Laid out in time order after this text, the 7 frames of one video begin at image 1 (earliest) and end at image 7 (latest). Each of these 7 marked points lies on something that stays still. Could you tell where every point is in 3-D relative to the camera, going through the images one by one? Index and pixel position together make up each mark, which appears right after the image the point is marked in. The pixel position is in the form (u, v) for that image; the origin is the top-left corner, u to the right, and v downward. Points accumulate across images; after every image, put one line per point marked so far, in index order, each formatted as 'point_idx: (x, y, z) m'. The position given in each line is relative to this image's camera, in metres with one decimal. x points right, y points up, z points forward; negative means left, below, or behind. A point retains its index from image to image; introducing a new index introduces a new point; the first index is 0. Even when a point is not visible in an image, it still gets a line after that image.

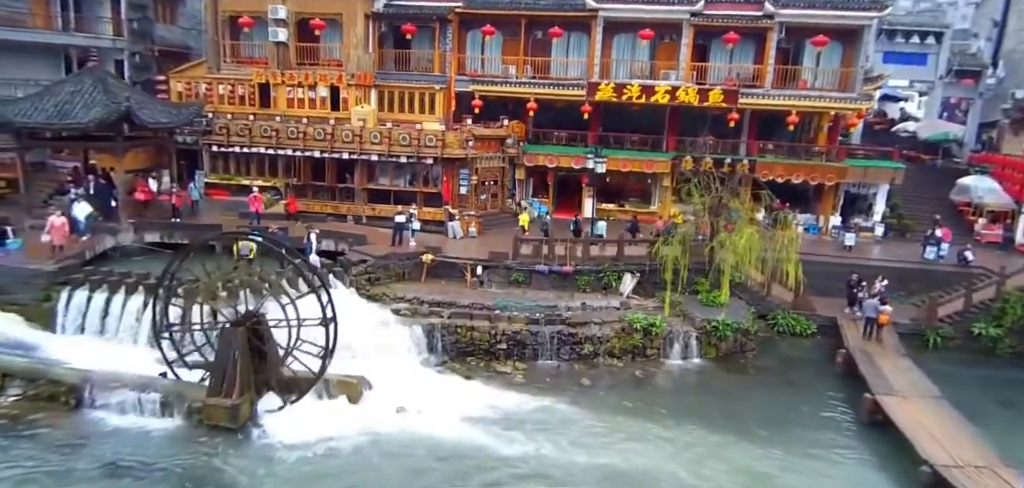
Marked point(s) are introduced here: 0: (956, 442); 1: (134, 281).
0: (+10.3, -4.6, +14.9) m
1: (-11.0, -1.1, +18.4) m
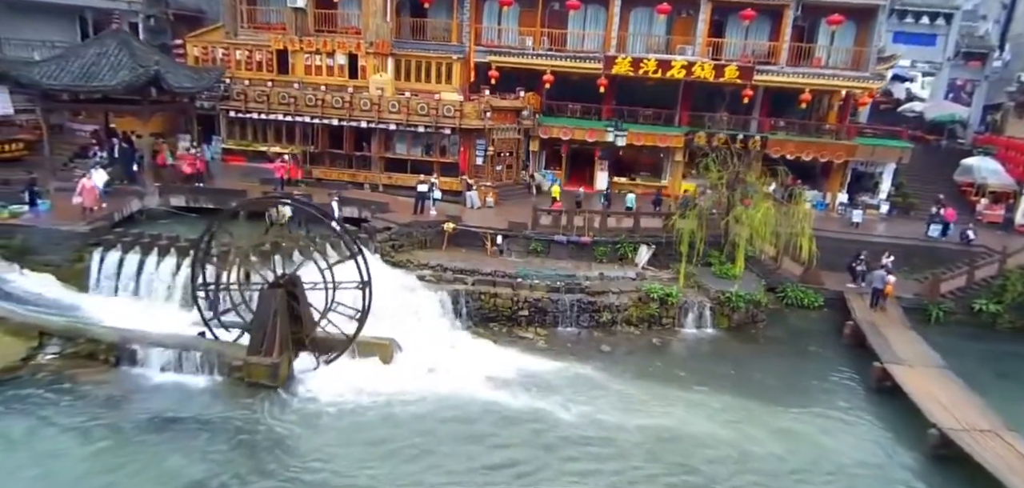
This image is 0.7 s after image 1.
0: (+11.0, -4.1, +15.7) m
1: (-10.2, 0.0, +18.8) m
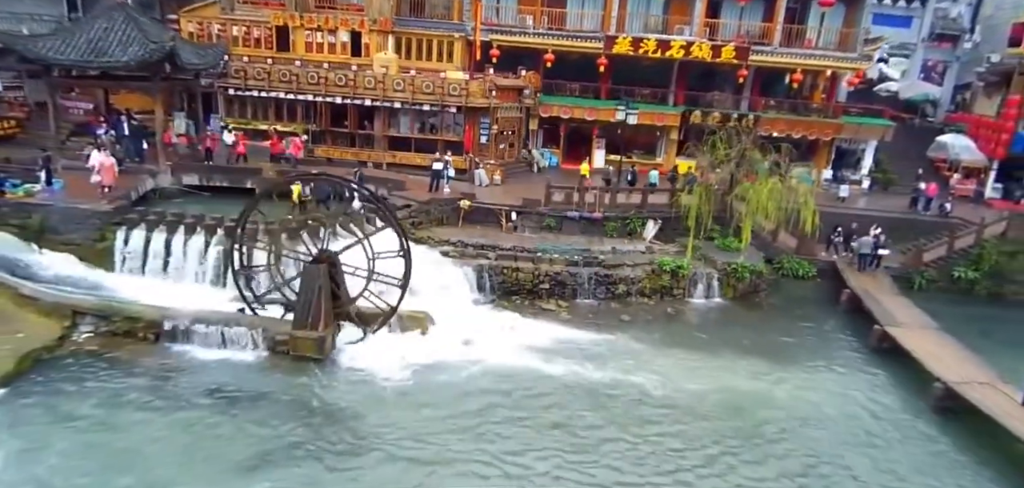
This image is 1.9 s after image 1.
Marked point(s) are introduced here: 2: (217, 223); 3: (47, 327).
0: (+12.0, -3.3, +17.1) m
1: (-9.4, +0.6, +18.7) m
2: (-8.7, +0.6, +18.8) m
3: (-11.8, -2.1, +16.1) m
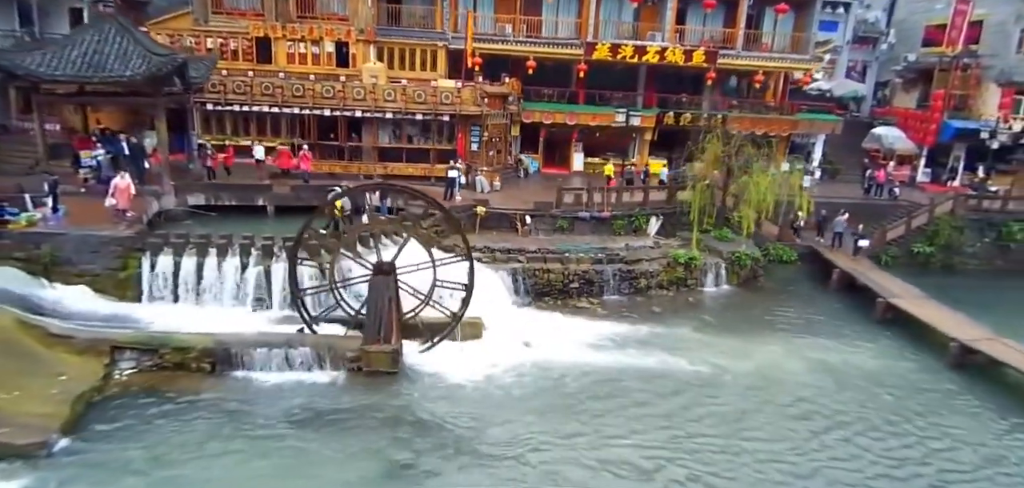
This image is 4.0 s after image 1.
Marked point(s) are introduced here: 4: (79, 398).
0: (+13.6, -2.5, +19.3) m
1: (-8.0, 0.0, +17.8) m
2: (-7.3, +0.1, +17.9) m
3: (-9.8, -2.8, +14.8) m
4: (-9.3, -3.3, +13.7) m
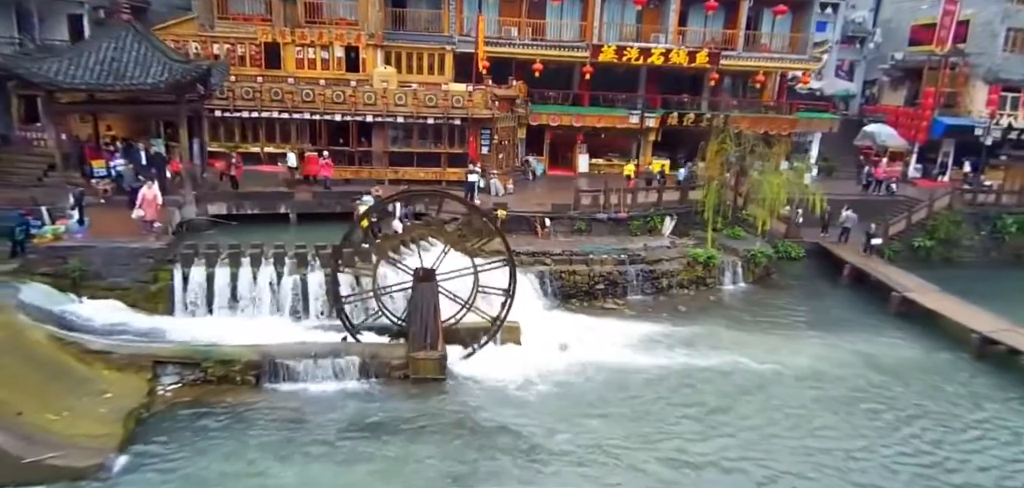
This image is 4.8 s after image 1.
0: (+14.6, -2.3, +20.0) m
1: (-7.0, -0.2, +17.5) m
2: (-6.3, -0.2, +17.7) m
3: (-8.6, -3.1, +14.4) m
4: (-8.0, -3.6, +13.4) m
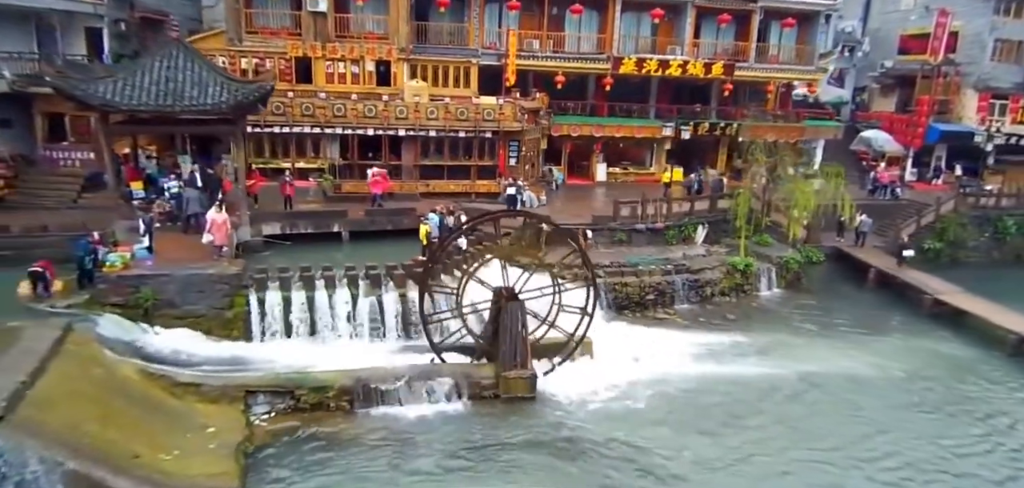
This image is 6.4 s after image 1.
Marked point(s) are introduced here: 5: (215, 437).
0: (+16.6, -2.4, +21.1) m
1: (-4.9, -0.8, +17.3) m
2: (-4.2, -0.8, +17.5) m
3: (-6.3, -3.7, +14.1) m
4: (-5.6, -4.1, +13.1) m
5: (-6.2, -3.9, +13.3) m
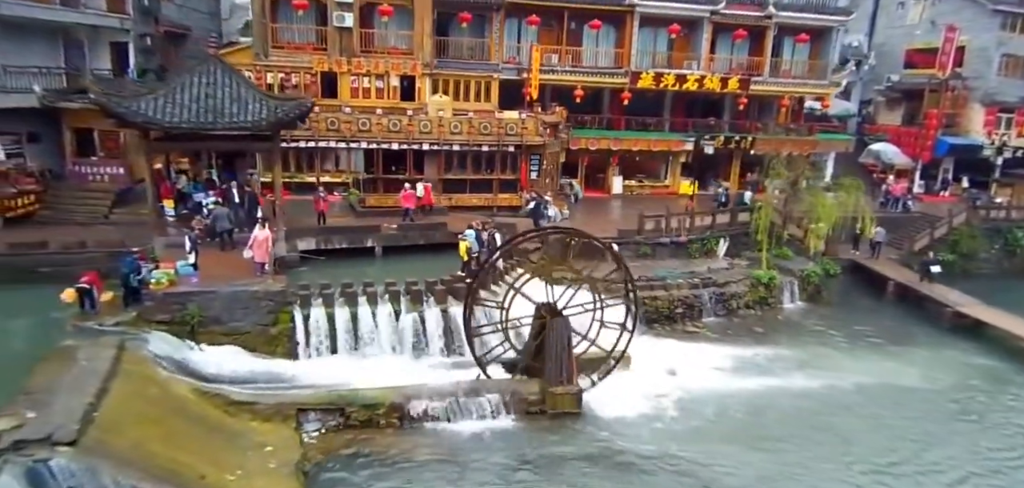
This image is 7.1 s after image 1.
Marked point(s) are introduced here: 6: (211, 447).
0: (+17.6, -2.9, +21.5) m
1: (-3.8, -1.3, +17.4) m
2: (-3.1, -1.2, +17.6) m
3: (-5.1, -4.1, +14.2) m
4: (-4.4, -4.5, +13.1) m
5: (-5.0, -4.3, +13.3) m
6: (-5.9, -4.0, +12.6) m
